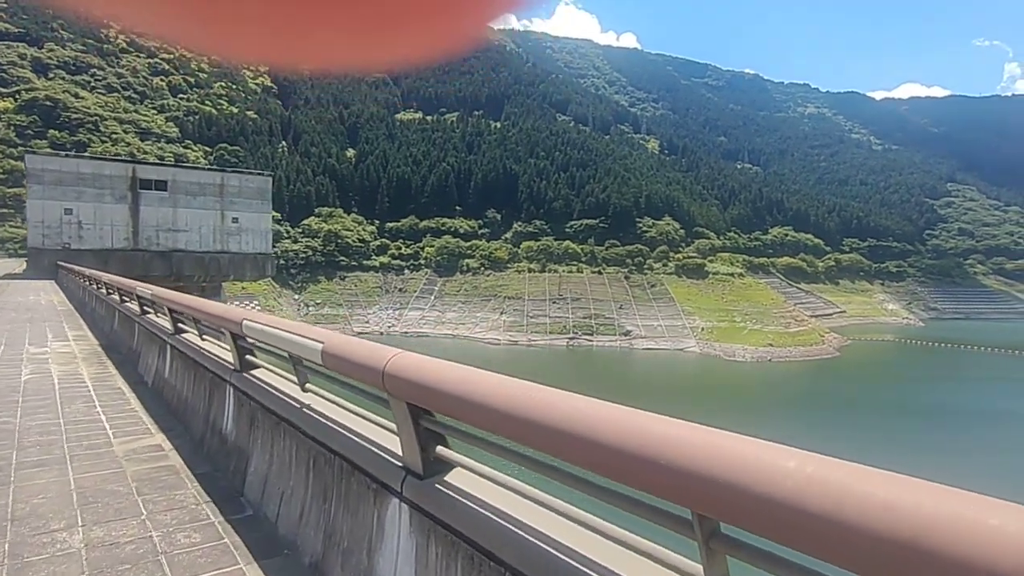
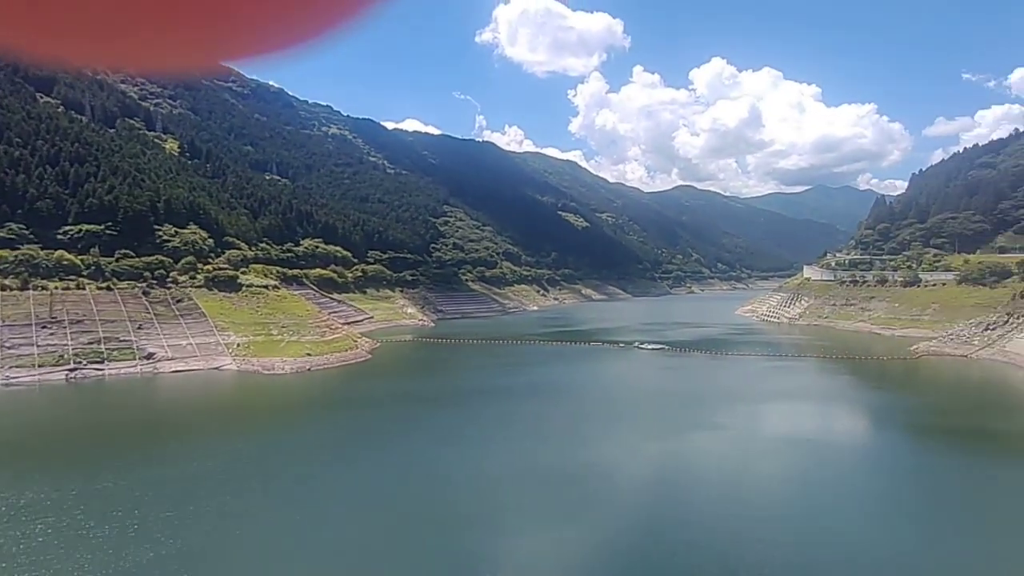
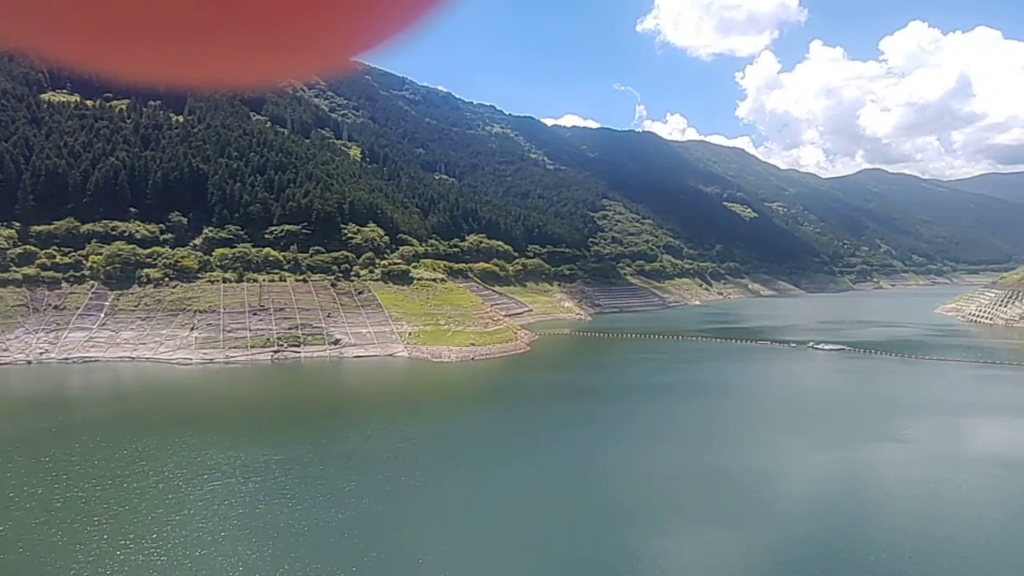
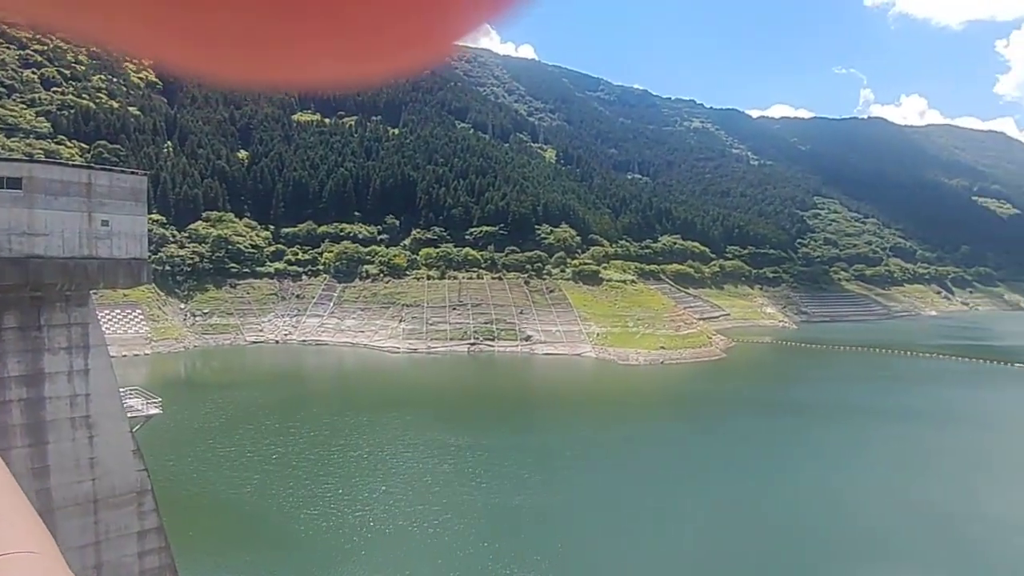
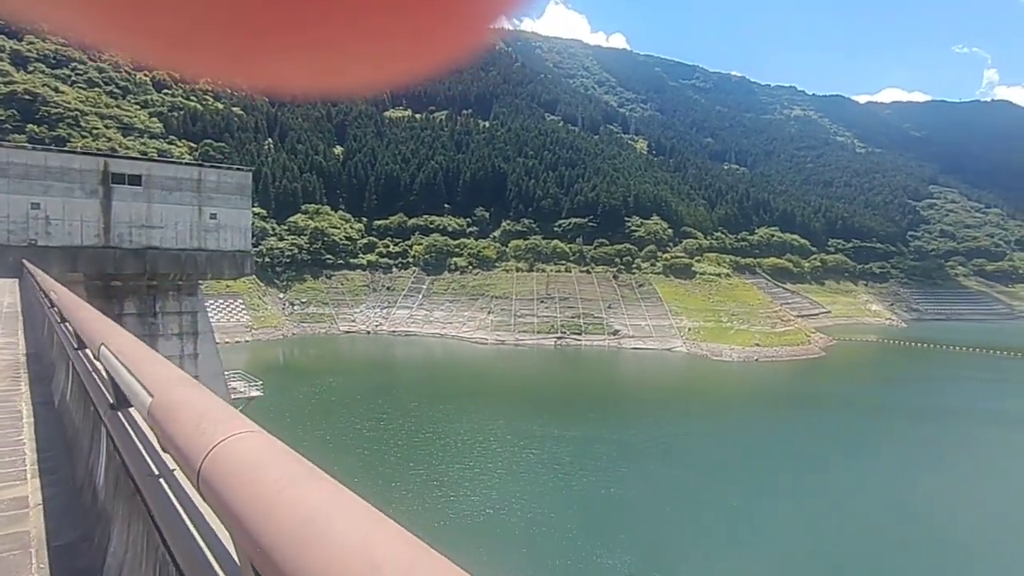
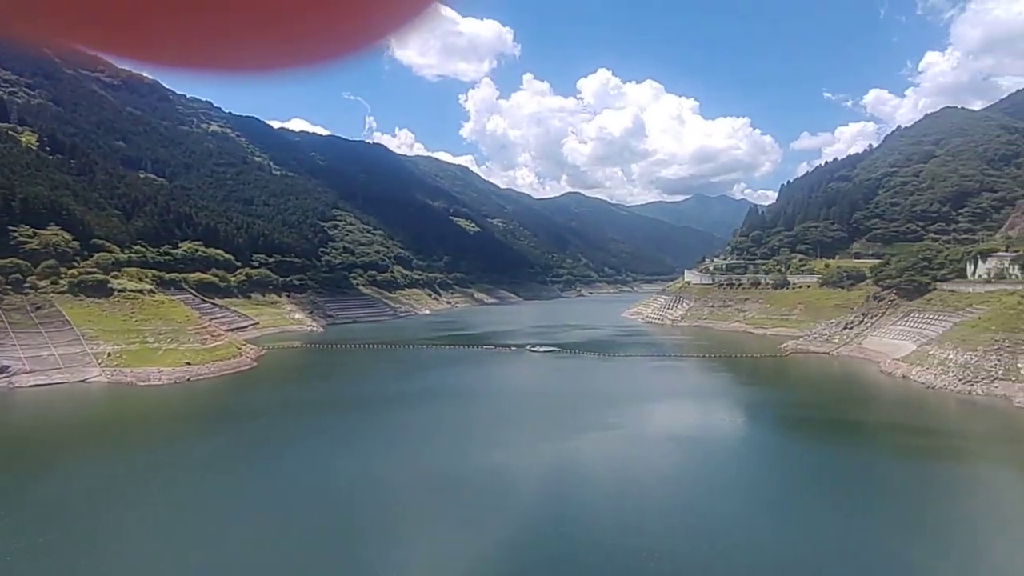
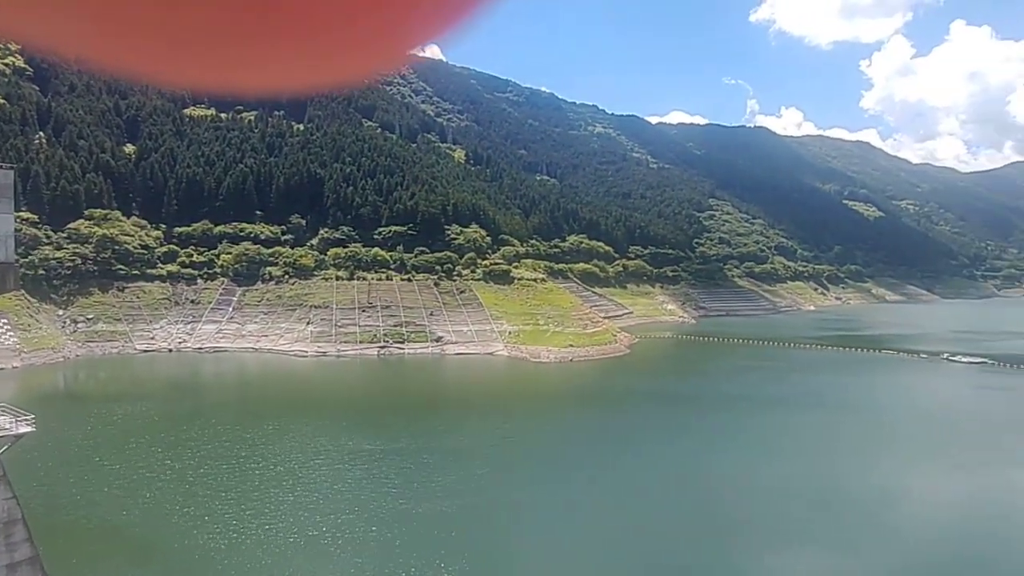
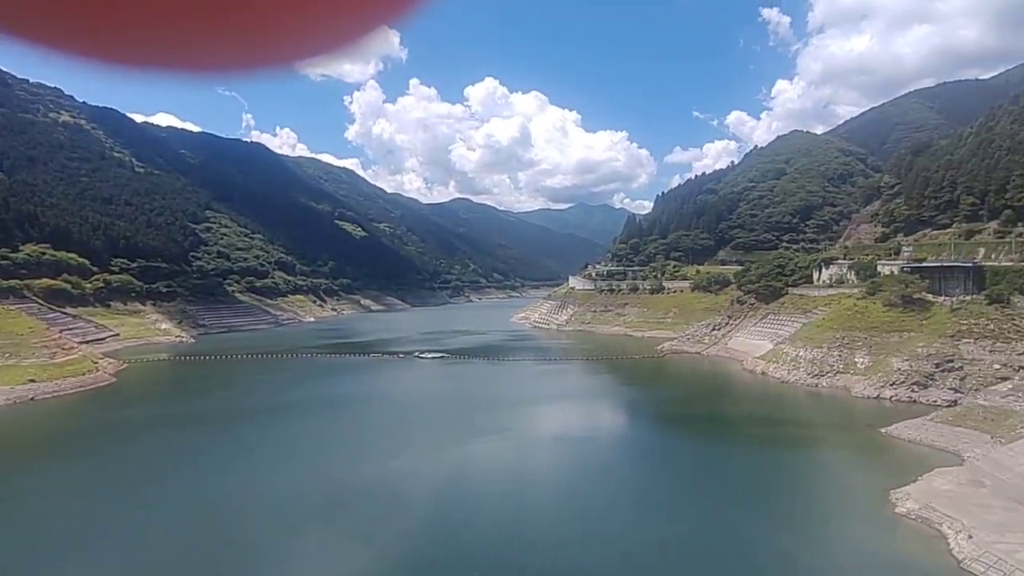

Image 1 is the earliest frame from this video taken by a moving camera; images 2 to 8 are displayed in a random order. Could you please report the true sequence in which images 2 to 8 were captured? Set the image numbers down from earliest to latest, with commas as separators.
5, 4, 7, 3, 2, 6, 8
